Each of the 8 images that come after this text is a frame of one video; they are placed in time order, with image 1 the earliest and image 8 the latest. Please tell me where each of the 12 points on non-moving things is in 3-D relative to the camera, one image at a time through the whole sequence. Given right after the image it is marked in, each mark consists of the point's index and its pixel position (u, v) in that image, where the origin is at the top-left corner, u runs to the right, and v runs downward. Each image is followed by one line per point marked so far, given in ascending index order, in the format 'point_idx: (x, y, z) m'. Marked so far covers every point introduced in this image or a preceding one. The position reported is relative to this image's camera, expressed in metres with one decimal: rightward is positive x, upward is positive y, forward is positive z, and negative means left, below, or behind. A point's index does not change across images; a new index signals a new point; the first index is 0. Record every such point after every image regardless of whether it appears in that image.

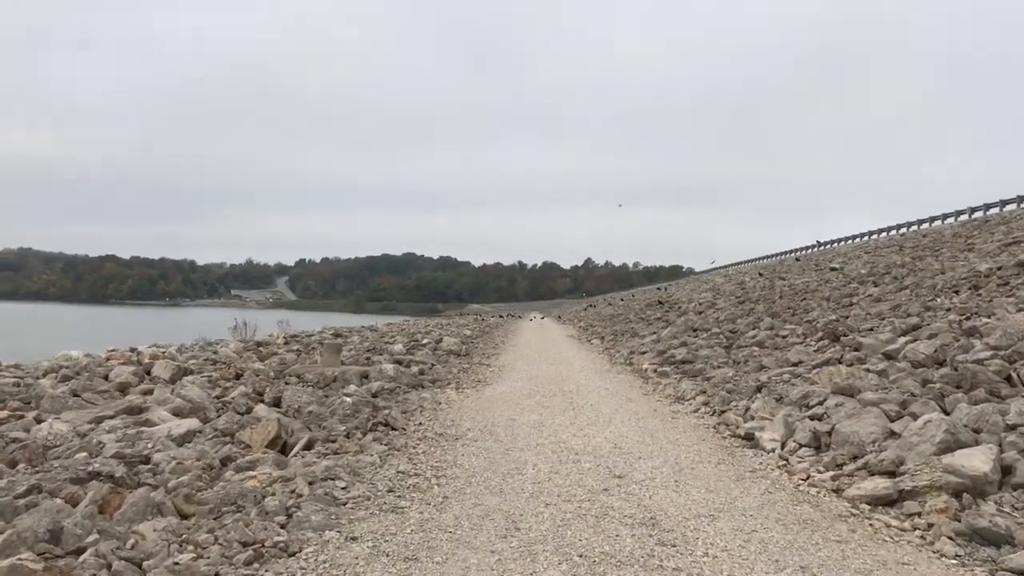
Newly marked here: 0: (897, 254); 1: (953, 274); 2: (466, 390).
0: (+9.5, +0.8, +17.1) m
1: (+7.1, +0.2, +11.1) m
2: (-0.7, -1.5, +10.2) m
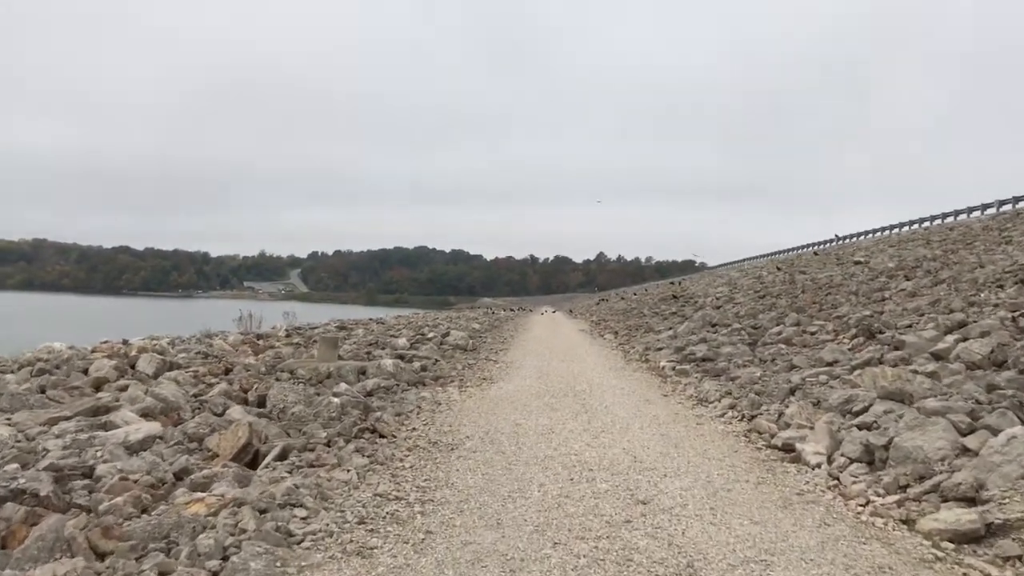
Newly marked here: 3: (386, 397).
0: (+9.8, +1.0, +16.2) m
1: (+7.2, +0.3, +10.2) m
2: (-0.6, -1.4, +9.4) m
3: (-1.5, -1.3, +8.5) m
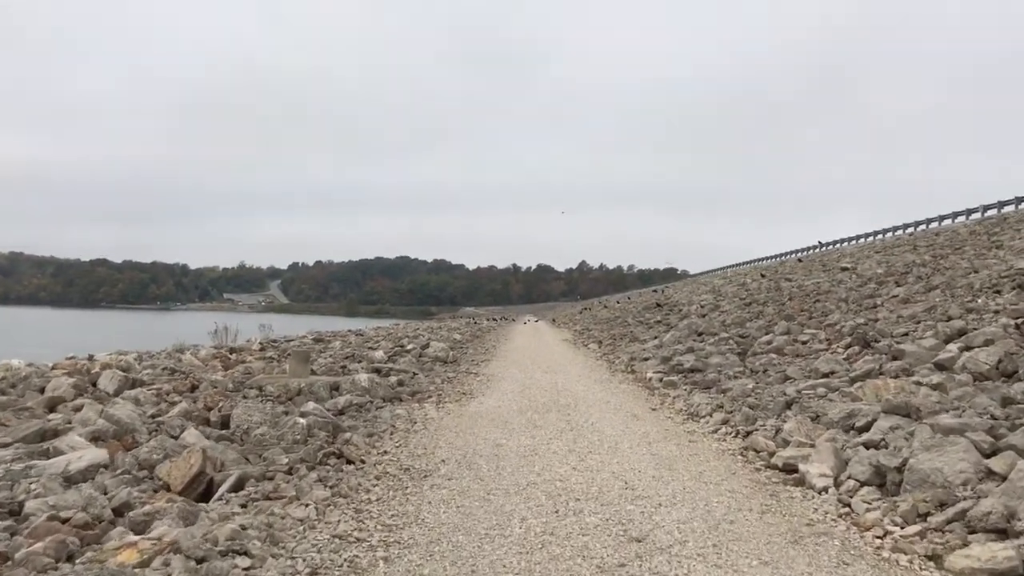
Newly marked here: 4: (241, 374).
0: (+9.3, +0.8, +16.0) m
1: (+6.9, +0.2, +10.0) m
2: (-0.8, -1.5, +9.0) m
3: (-1.8, -1.5, +8.0) m
4: (-4.6, -1.4, +11.7) m
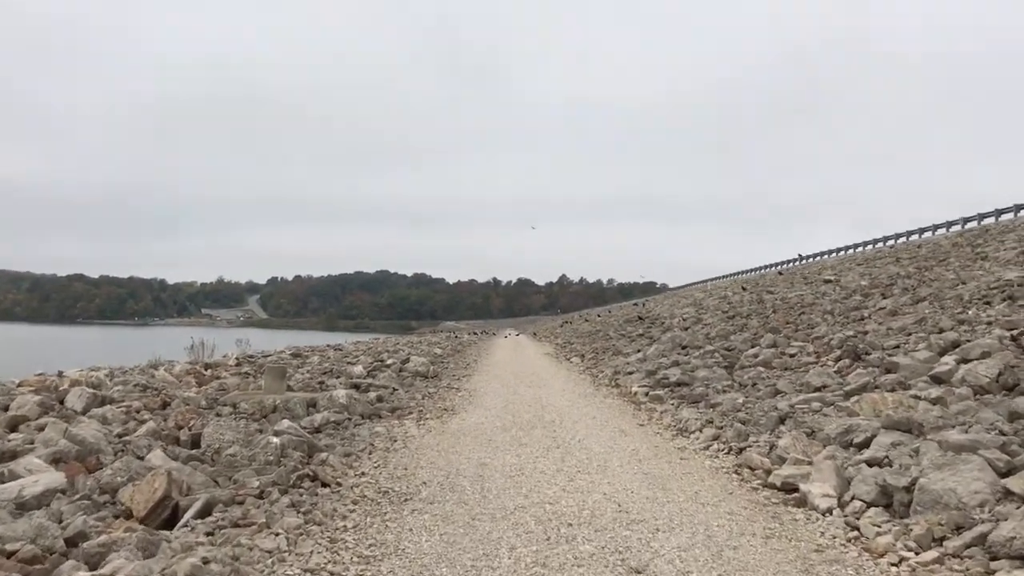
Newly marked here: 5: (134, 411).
0: (+8.9, +0.5, +16.1) m
1: (+6.7, +0.1, +9.9) m
2: (-1.0, -1.7, +8.7) m
3: (-1.9, -1.6, +7.7) m
4: (-4.8, -1.7, +11.3) m
5: (-5.1, -1.6, +9.3) m
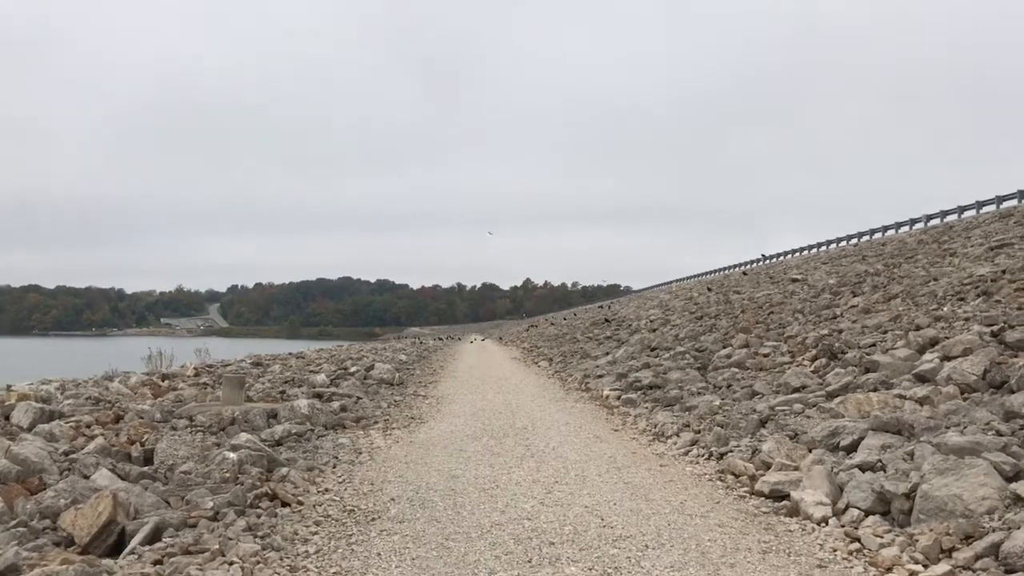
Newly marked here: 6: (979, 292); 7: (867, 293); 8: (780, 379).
0: (+8.1, +0.6, +16.2) m
1: (+6.2, +0.1, +9.9) m
2: (-1.4, -1.7, +8.3) m
3: (-2.2, -1.7, +7.2) m
4: (-5.3, -1.8, +10.7) m
5: (-5.4, -1.7, +8.7) m
6: (+5.7, 0.0, +8.5) m
7: (+5.9, -0.1, +11.5) m
8: (+3.0, -1.0, +7.7) m
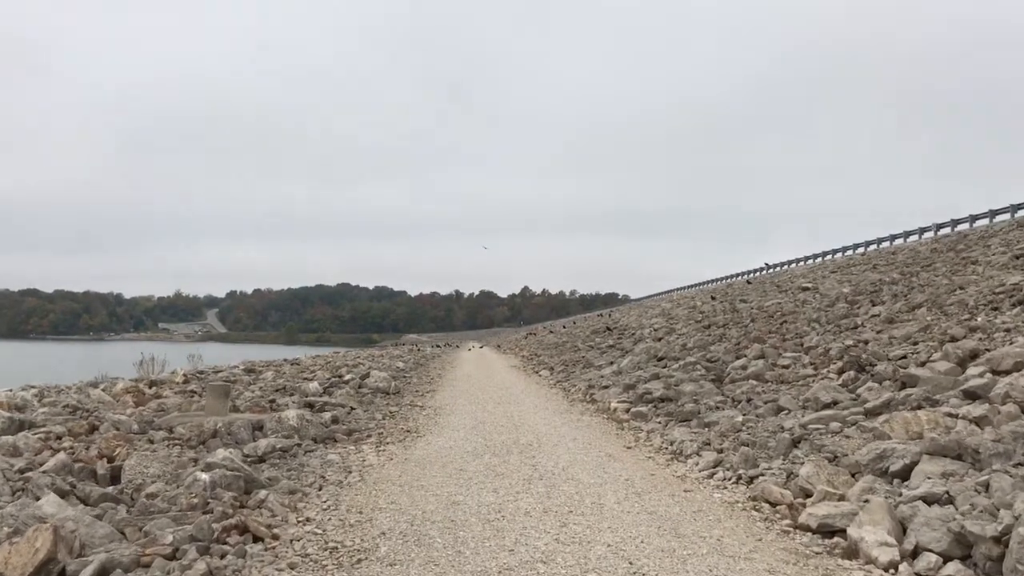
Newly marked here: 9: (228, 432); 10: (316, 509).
0: (+8.2, +0.4, +15.6) m
1: (+6.3, 0.0, +9.4) m
2: (-1.3, -1.7, +7.7) m
3: (-2.2, -1.7, +6.6) m
4: (-5.3, -1.8, +10.1) m
5: (-5.4, -1.7, +8.0) m
6: (+5.7, -0.1, +7.9) m
7: (+5.9, -0.2, +10.9) m
8: (+3.0, -1.1, +7.1) m
9: (-3.3, -1.7, +7.9) m
10: (-1.4, -1.5, +4.9) m
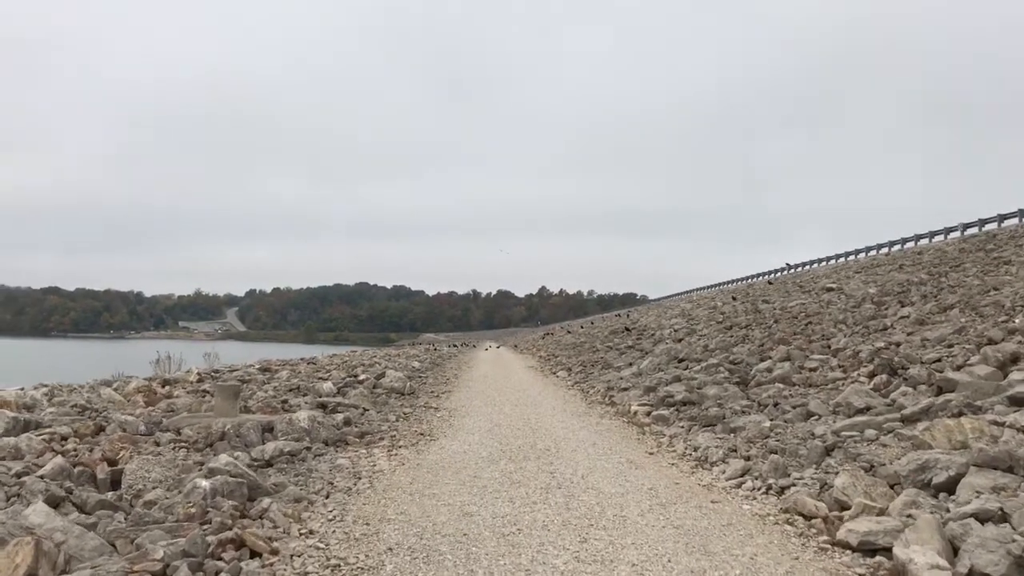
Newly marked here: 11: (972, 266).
0: (+8.6, +0.4, +15.1) m
1: (+6.5, 0.0, +8.9) m
2: (-1.2, -1.7, +7.4) m
3: (-2.1, -1.7, +6.4) m
4: (-5.0, -1.8, +9.9) m
5: (-5.2, -1.7, +7.9) m
6: (+5.9, -0.1, +7.5) m
7: (+6.2, -0.2, +10.5) m
8: (+3.2, -1.1, +6.8) m
9: (-3.1, -1.6, +7.8) m
10: (-1.3, -1.5, +4.7) m
11: (+8.1, +0.4, +12.1) m
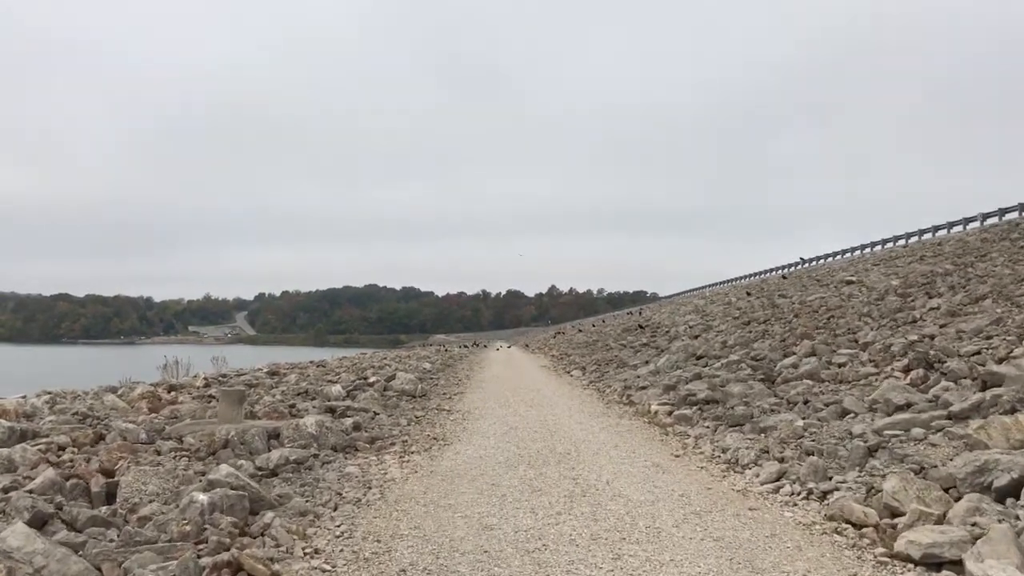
0: (+8.8, +0.5, +14.7) m
1: (+6.7, +0.1, +8.5) m
2: (-1.0, -1.7, +7.1) m
3: (-1.9, -1.7, +6.1) m
4: (-4.8, -1.8, +9.7) m
5: (-5.0, -1.8, +7.6) m
6: (+6.1, 0.0, +7.1) m
7: (+6.4, -0.1, +10.1) m
8: (+3.4, -1.0, +6.4) m
9: (-2.9, -1.6, +7.5) m
10: (-1.1, -1.5, +4.3) m
11: (+8.3, +0.6, +11.6) m
